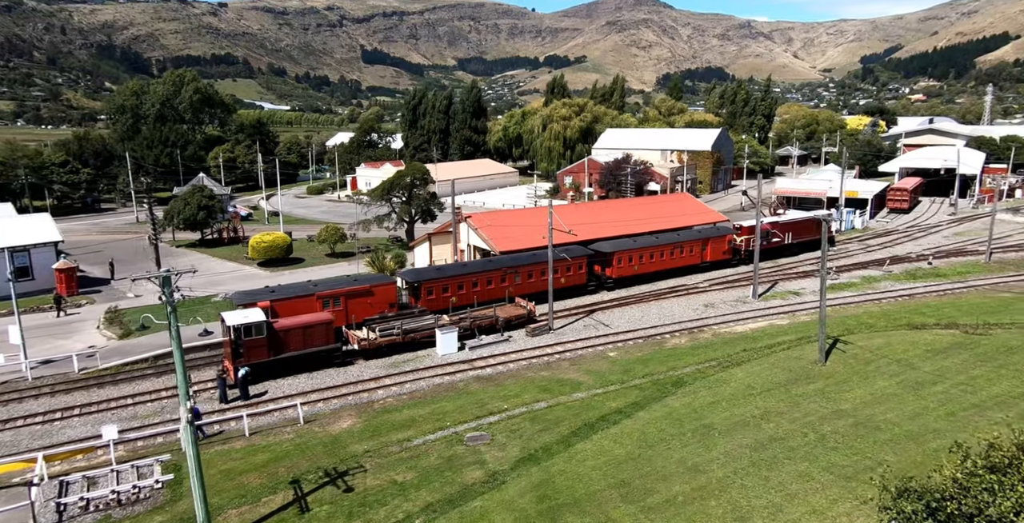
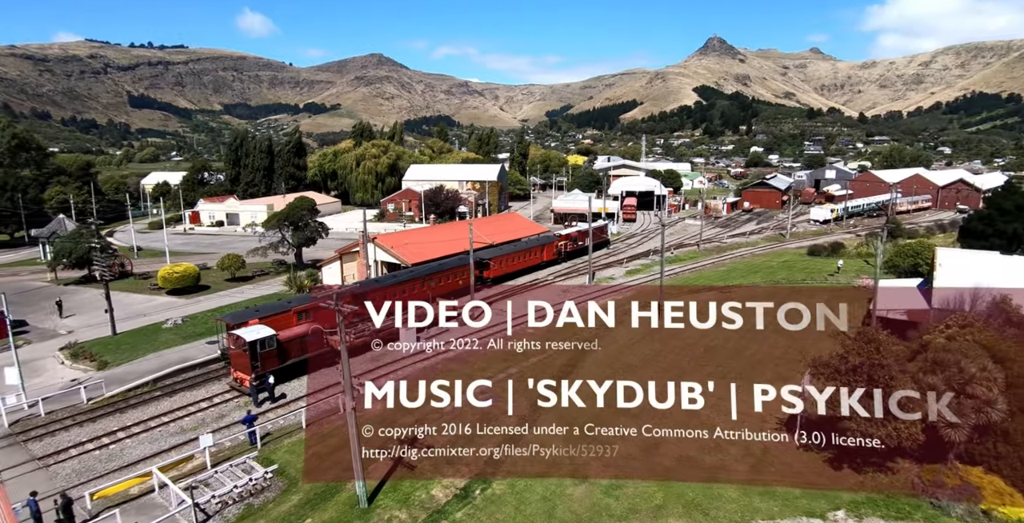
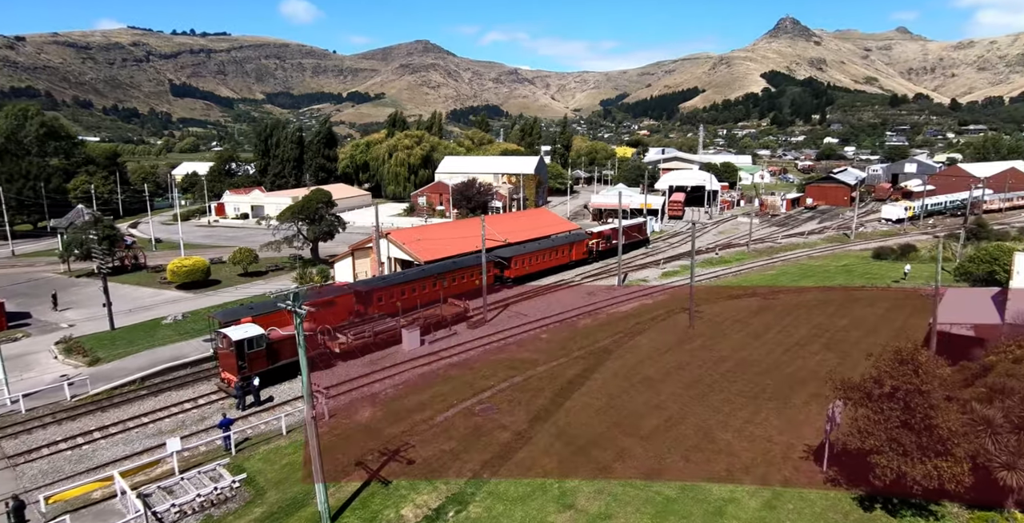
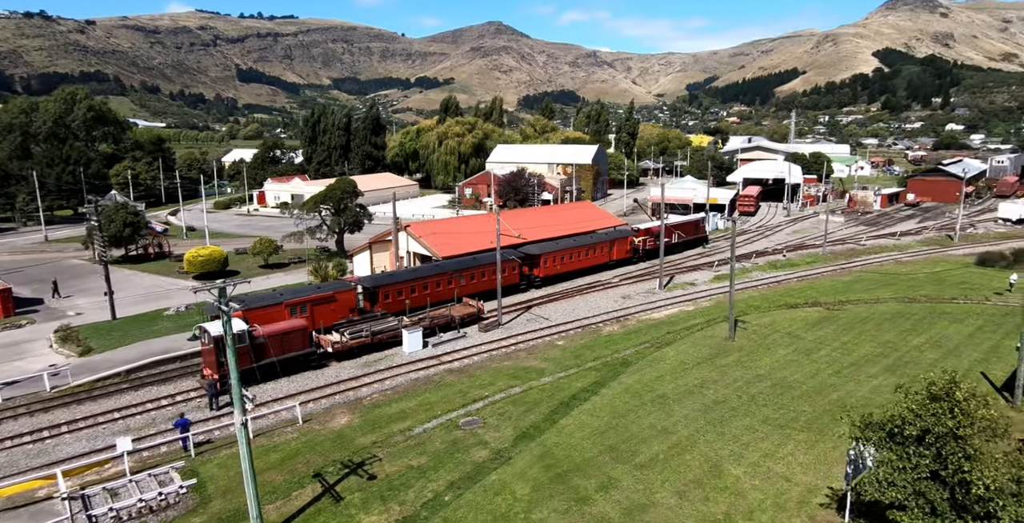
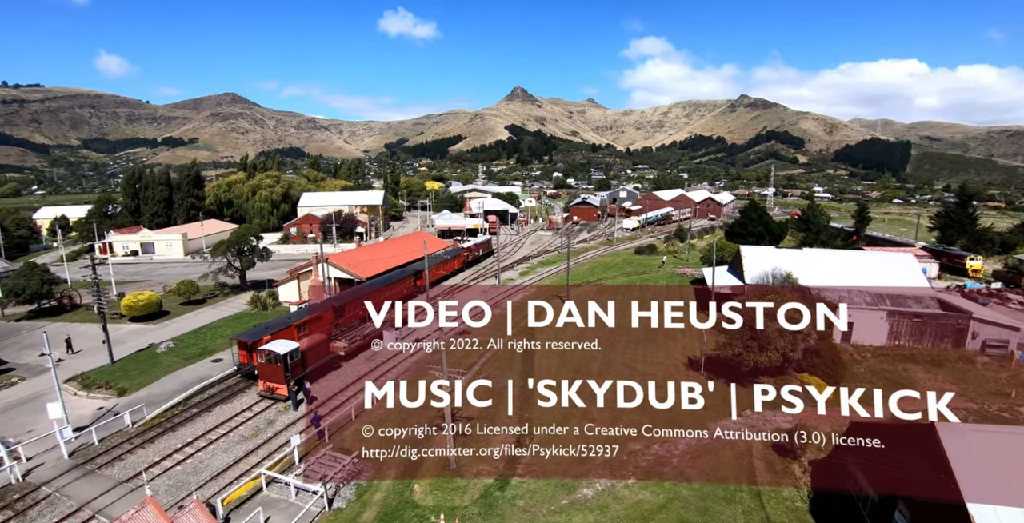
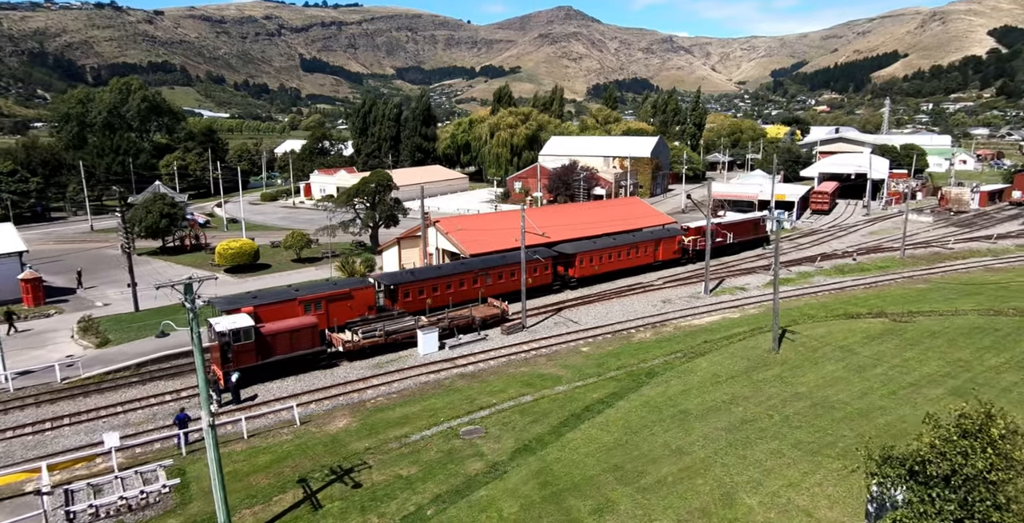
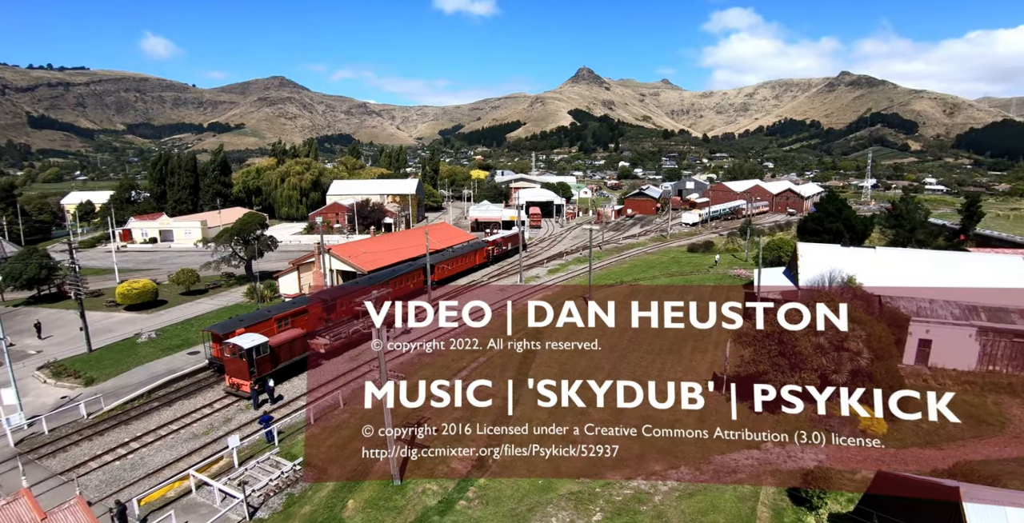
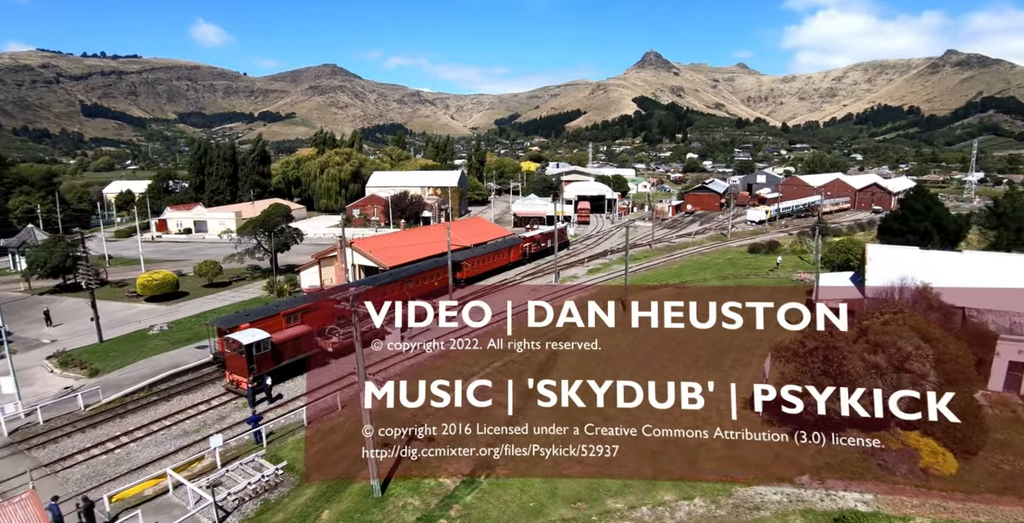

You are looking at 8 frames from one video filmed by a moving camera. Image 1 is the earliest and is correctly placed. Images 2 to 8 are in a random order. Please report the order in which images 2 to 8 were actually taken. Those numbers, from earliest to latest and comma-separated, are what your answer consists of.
6, 4, 3, 2, 8, 7, 5
